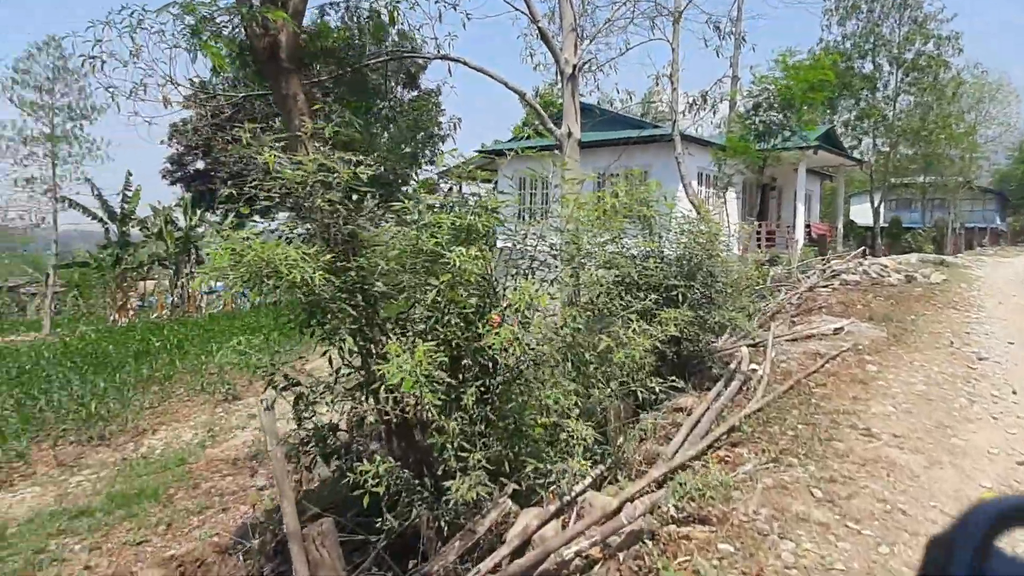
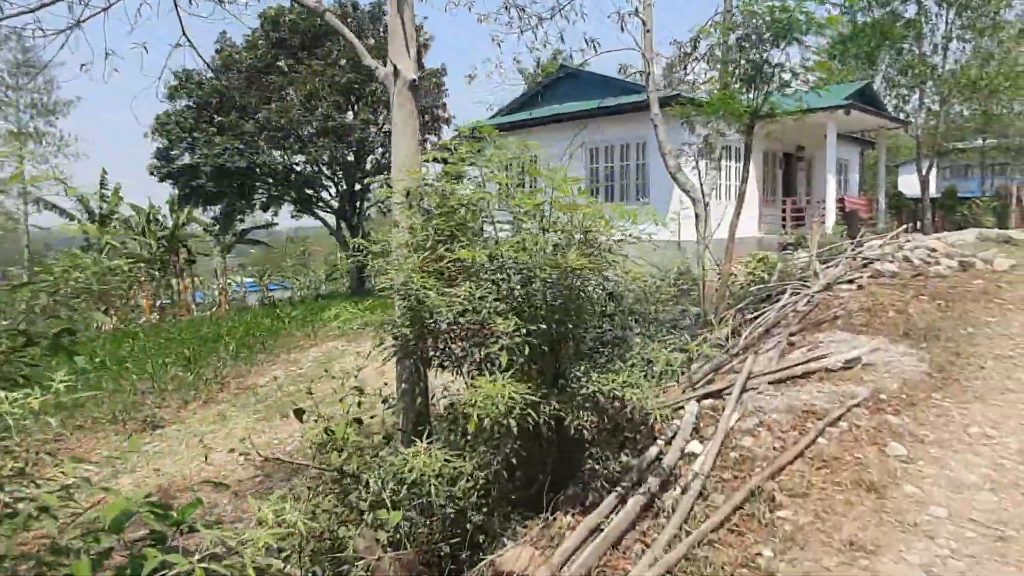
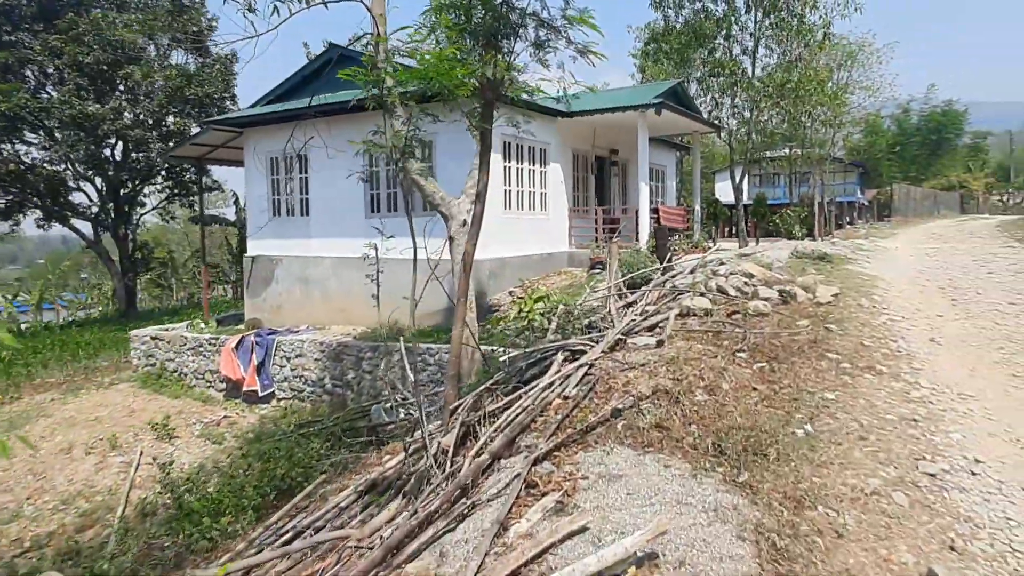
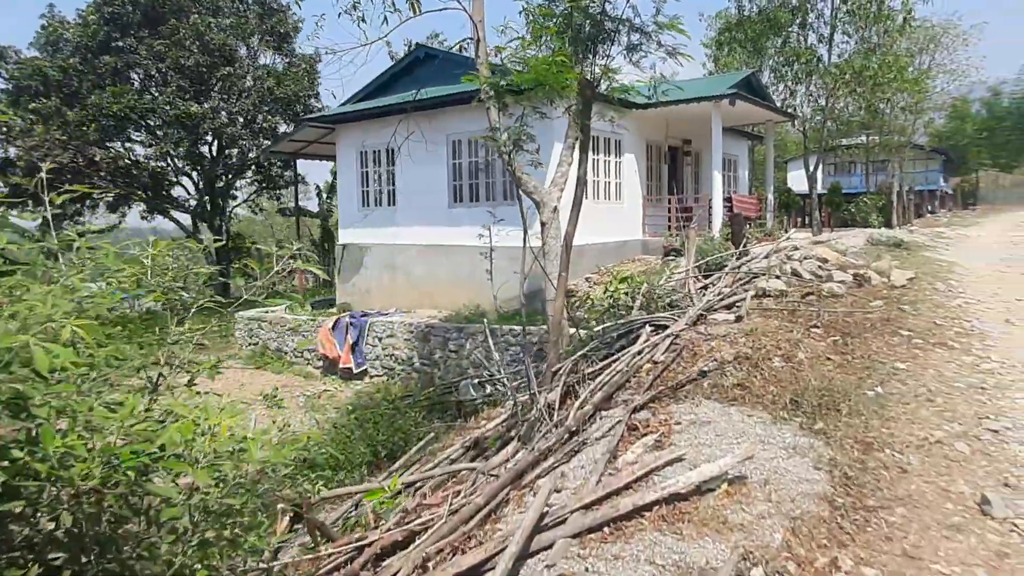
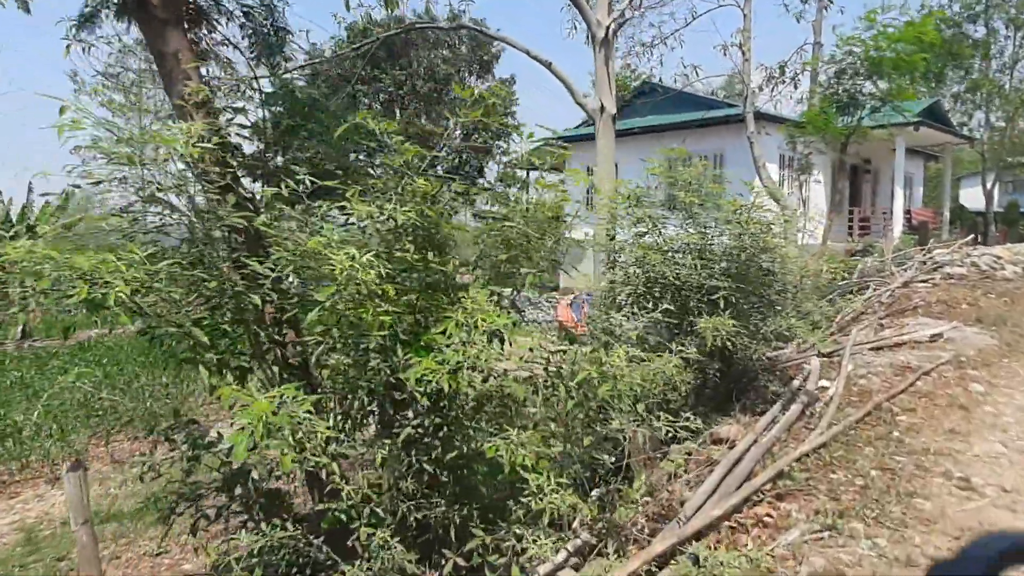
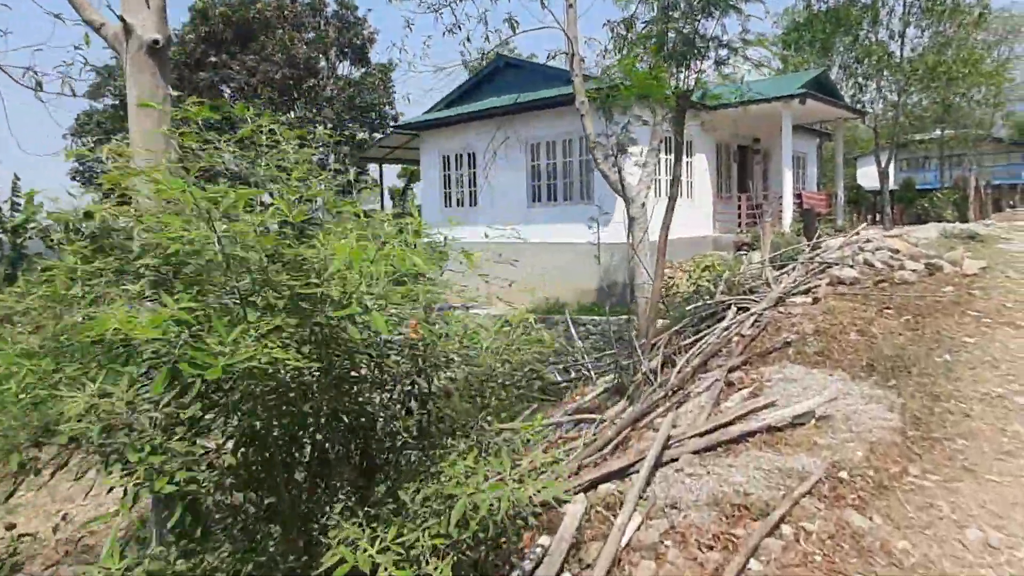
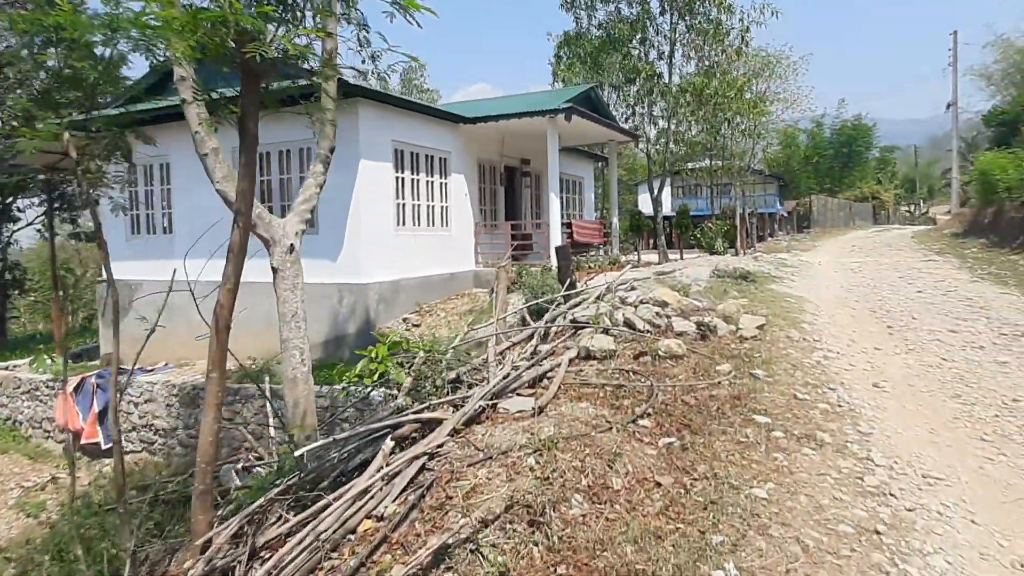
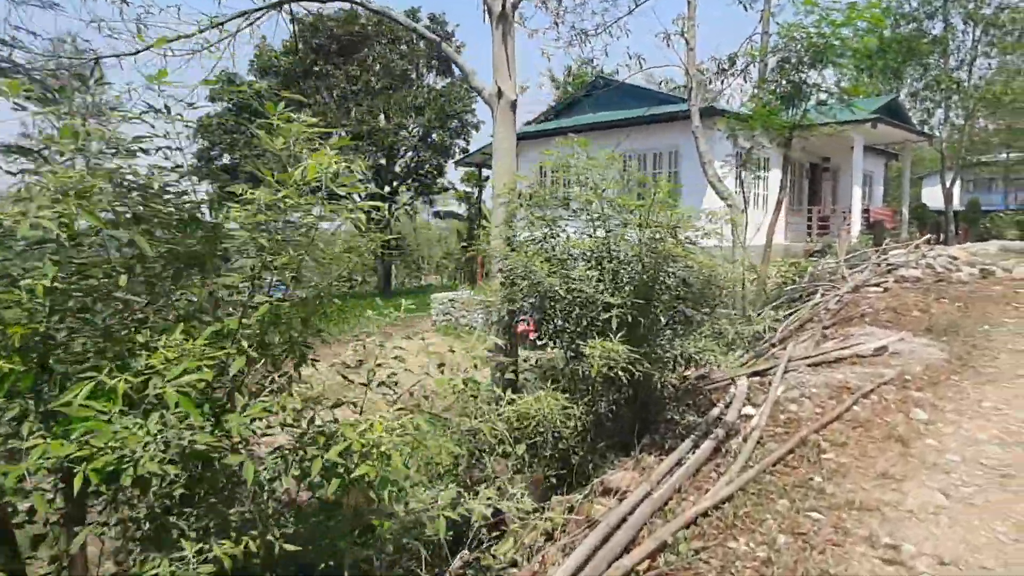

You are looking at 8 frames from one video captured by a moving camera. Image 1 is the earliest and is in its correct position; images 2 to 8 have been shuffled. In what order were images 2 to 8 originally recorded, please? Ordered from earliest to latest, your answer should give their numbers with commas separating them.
5, 8, 2, 6, 4, 3, 7
